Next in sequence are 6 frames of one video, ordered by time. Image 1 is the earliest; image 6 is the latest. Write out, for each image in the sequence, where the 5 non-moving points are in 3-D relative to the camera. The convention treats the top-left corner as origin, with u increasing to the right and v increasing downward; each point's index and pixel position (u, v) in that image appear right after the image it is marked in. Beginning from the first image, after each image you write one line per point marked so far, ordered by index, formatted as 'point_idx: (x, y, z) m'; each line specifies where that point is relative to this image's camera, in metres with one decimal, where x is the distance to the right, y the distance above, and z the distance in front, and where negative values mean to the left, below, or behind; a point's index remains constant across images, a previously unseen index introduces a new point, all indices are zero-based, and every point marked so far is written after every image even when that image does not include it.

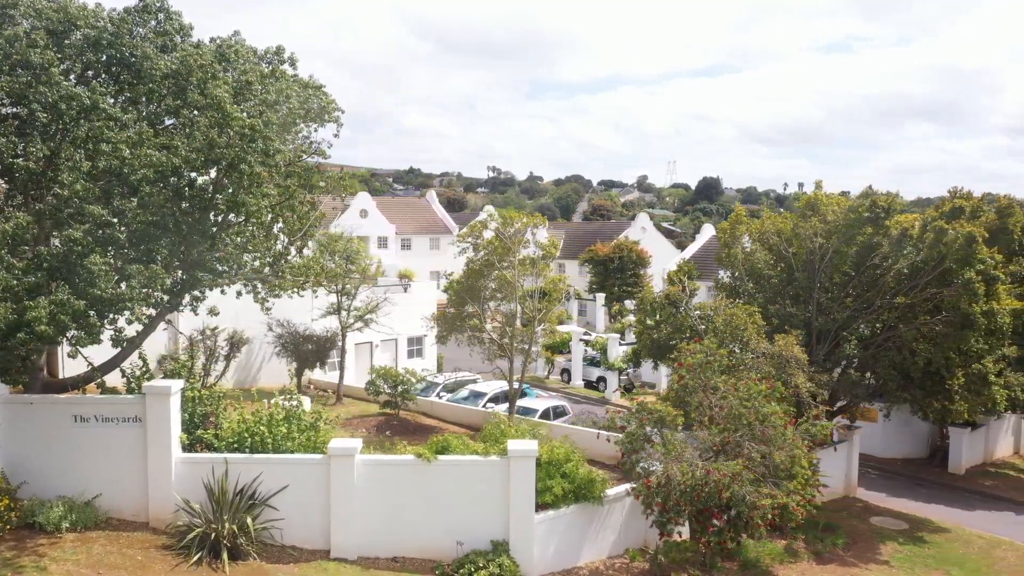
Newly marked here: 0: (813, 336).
0: (+7.0, -1.1, +16.7) m
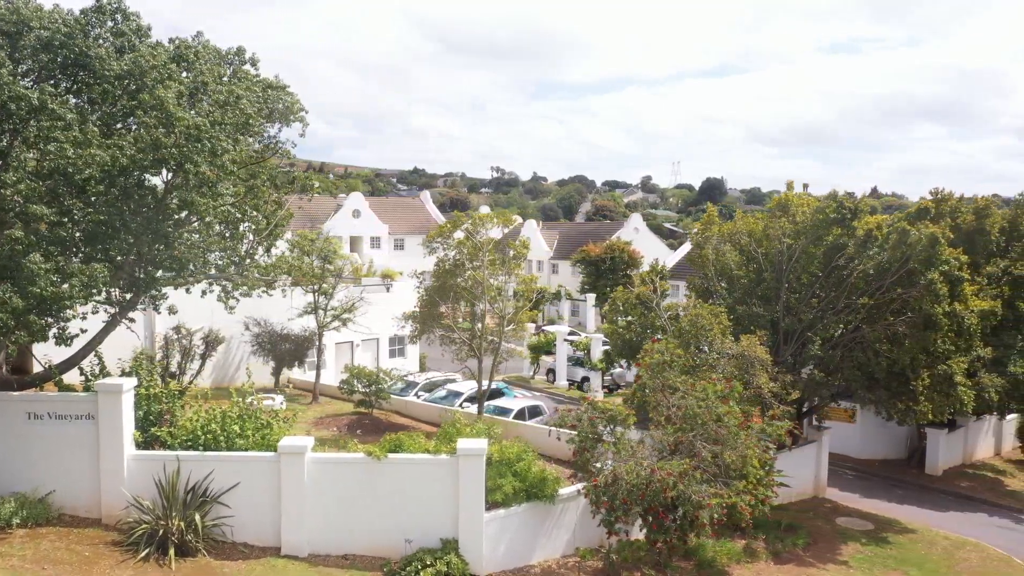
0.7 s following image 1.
0: (+6.2, -1.1, +16.7) m
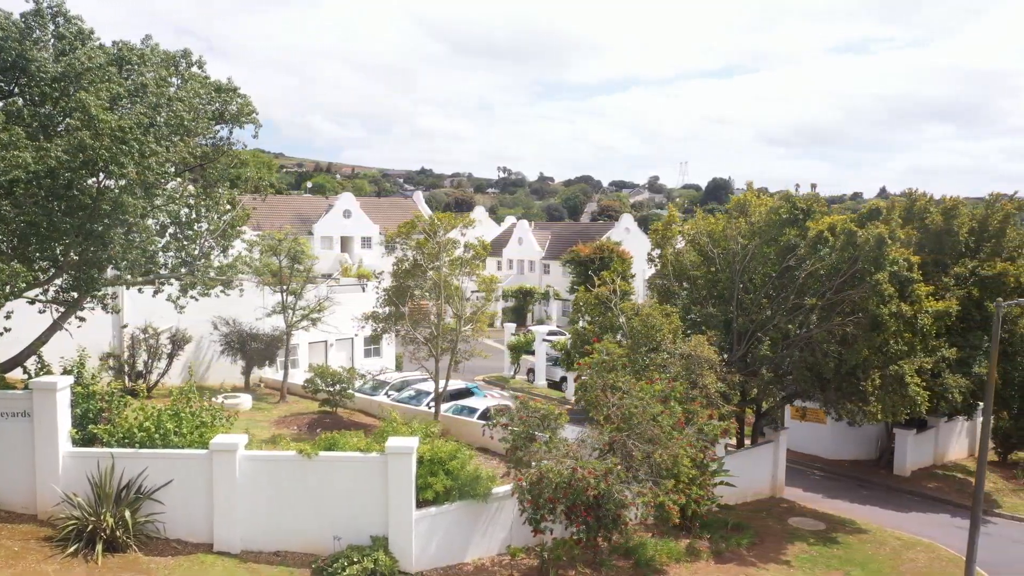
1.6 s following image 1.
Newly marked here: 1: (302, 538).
0: (+5.1, -1.1, +16.8) m
1: (-3.4, -4.0, +11.7) m
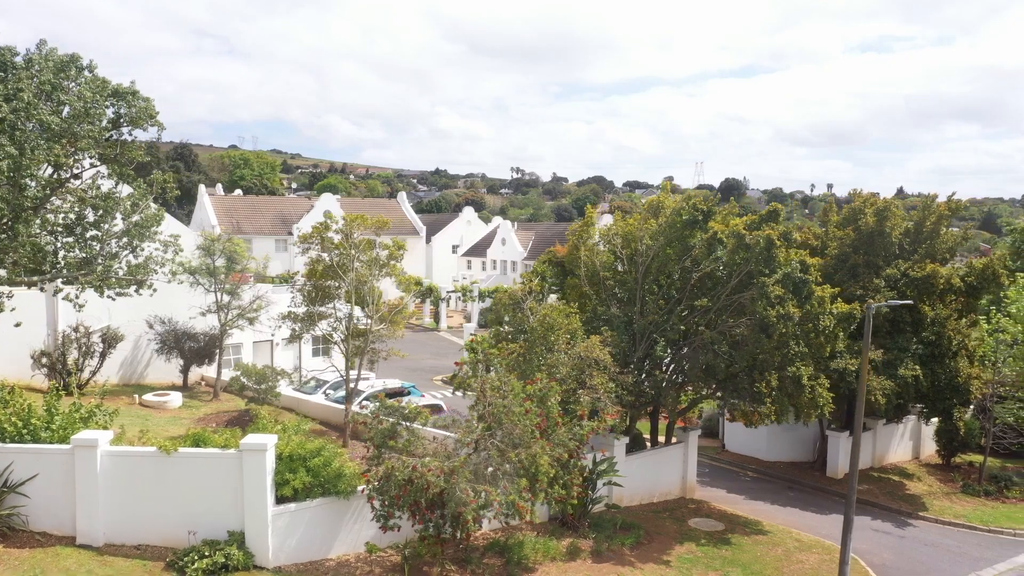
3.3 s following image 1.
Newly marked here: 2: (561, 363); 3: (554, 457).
0: (+2.8, -1.1, +16.9) m
1: (-5.8, -4.0, +12.0) m
2: (+1.0, -1.6, +15.5) m
3: (+0.8, -3.0, +13.0) m
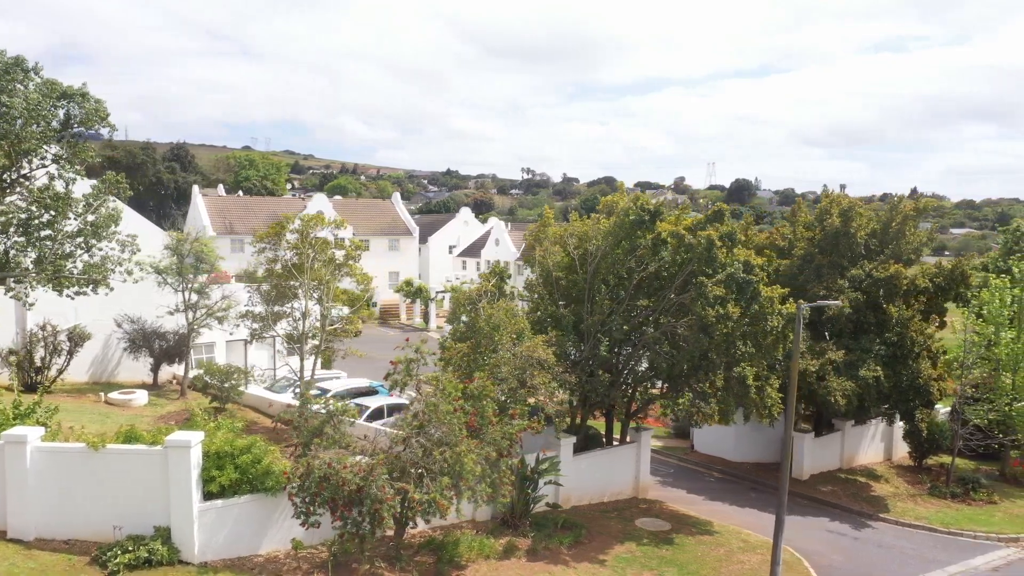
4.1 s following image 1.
0: (+1.6, -1.1, +16.9) m
1: (-7.1, -4.0, +12.2) m
2: (-0.2, -1.6, +15.6) m
3: (-0.5, -3.0, +13.0) m
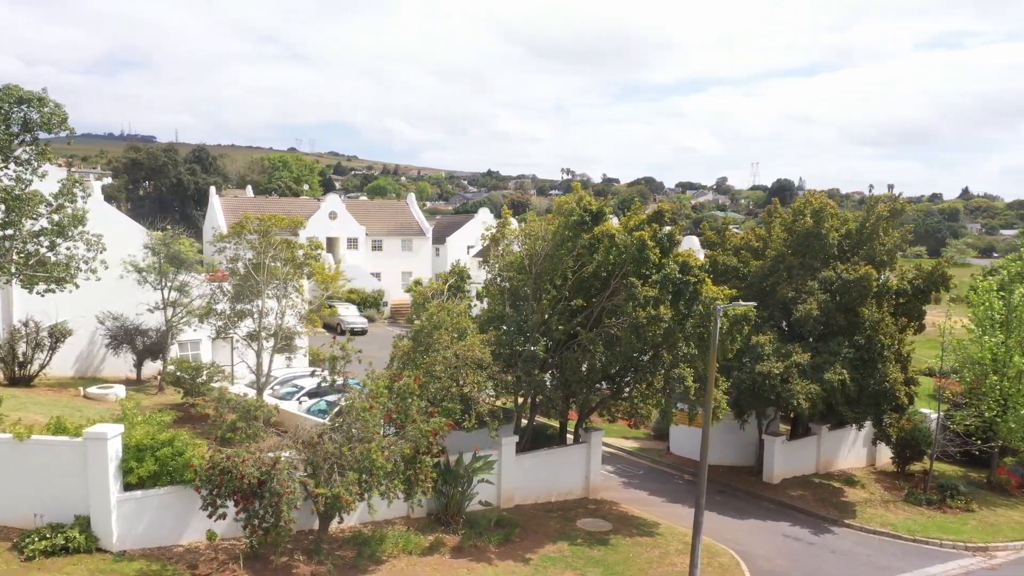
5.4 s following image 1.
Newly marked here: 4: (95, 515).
0: (+0.2, -1.1, +17.0) m
1: (-8.7, -4.0, +12.7) m
2: (-1.6, -1.6, +15.7) m
3: (-2.1, -3.0, +13.2) m
4: (-7.2, -3.9, +12.5) m
